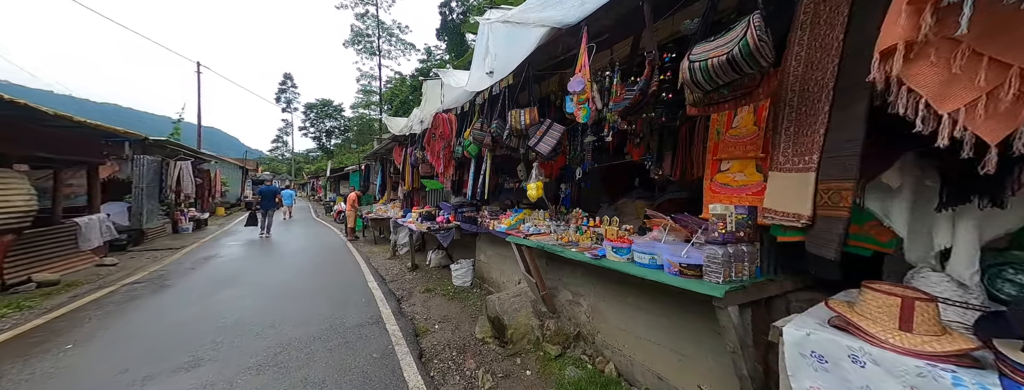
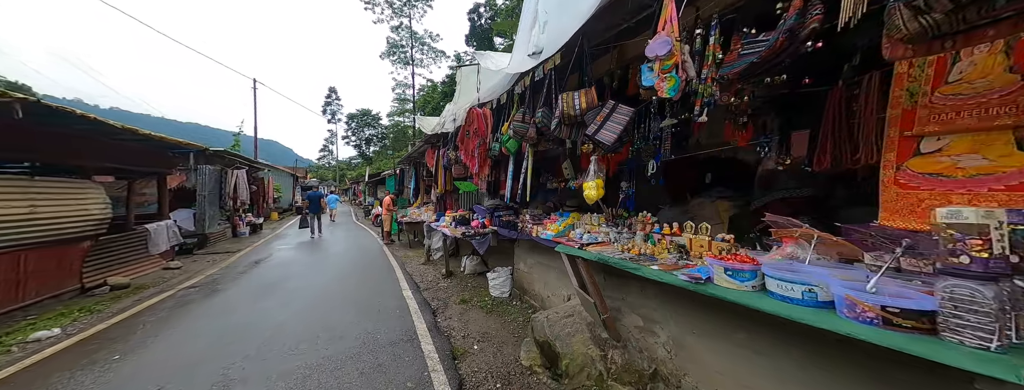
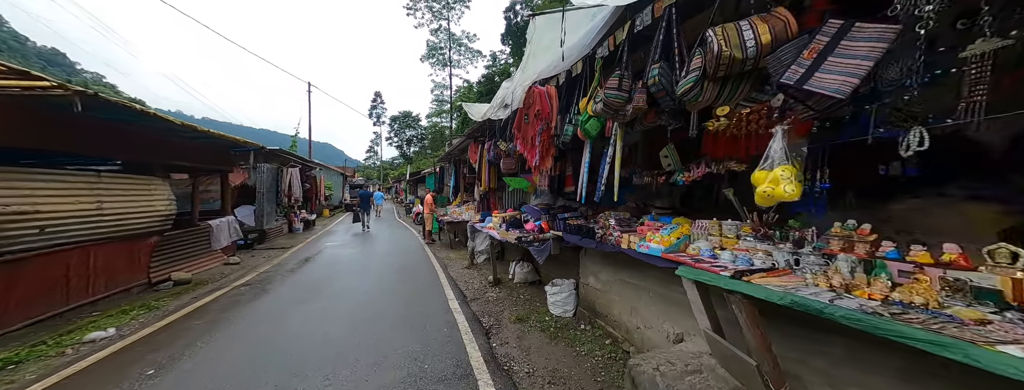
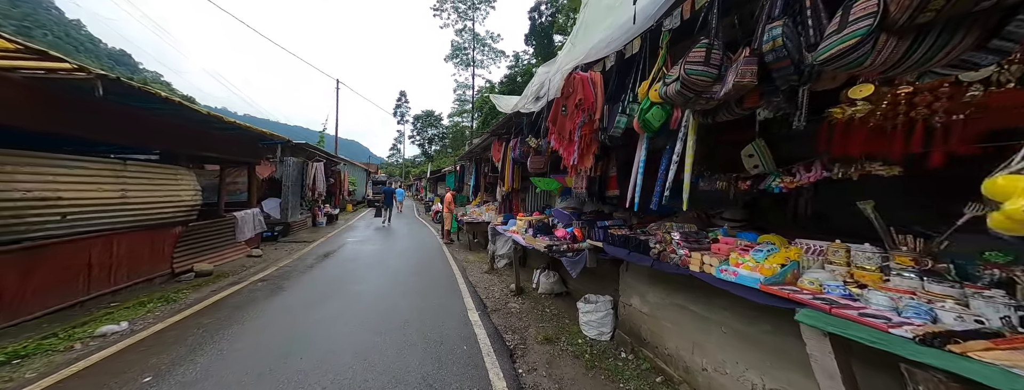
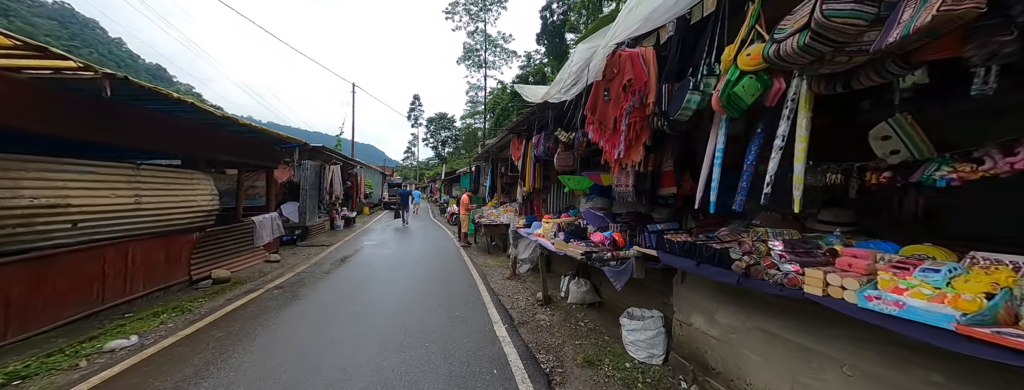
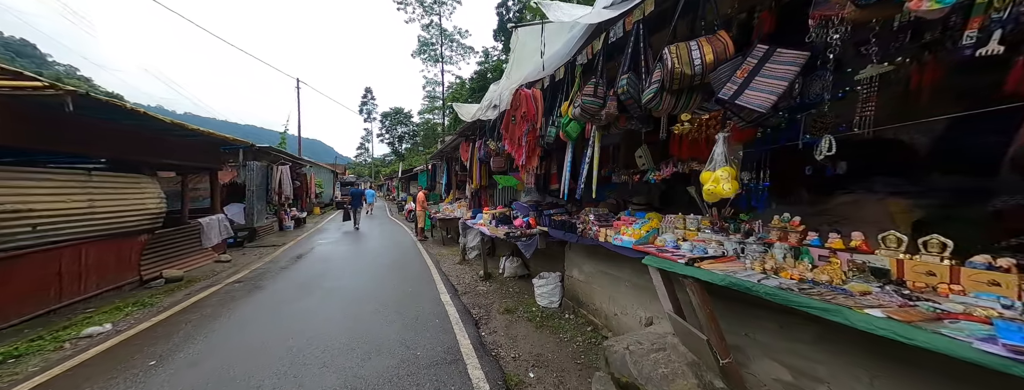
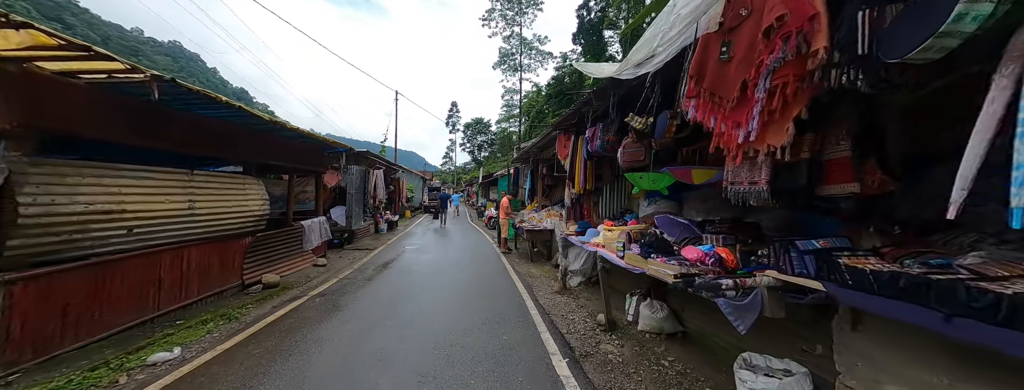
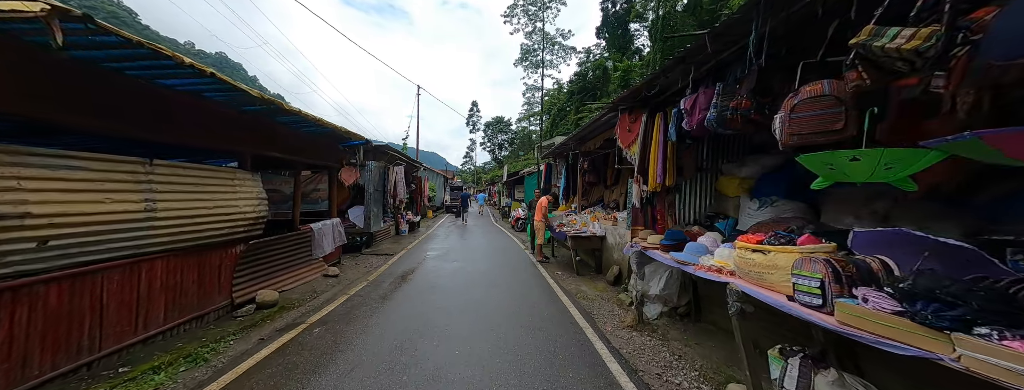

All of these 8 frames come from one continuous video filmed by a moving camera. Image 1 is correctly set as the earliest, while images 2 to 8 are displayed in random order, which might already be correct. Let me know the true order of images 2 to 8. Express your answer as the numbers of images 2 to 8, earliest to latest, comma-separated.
2, 6, 4, 3, 5, 7, 8
